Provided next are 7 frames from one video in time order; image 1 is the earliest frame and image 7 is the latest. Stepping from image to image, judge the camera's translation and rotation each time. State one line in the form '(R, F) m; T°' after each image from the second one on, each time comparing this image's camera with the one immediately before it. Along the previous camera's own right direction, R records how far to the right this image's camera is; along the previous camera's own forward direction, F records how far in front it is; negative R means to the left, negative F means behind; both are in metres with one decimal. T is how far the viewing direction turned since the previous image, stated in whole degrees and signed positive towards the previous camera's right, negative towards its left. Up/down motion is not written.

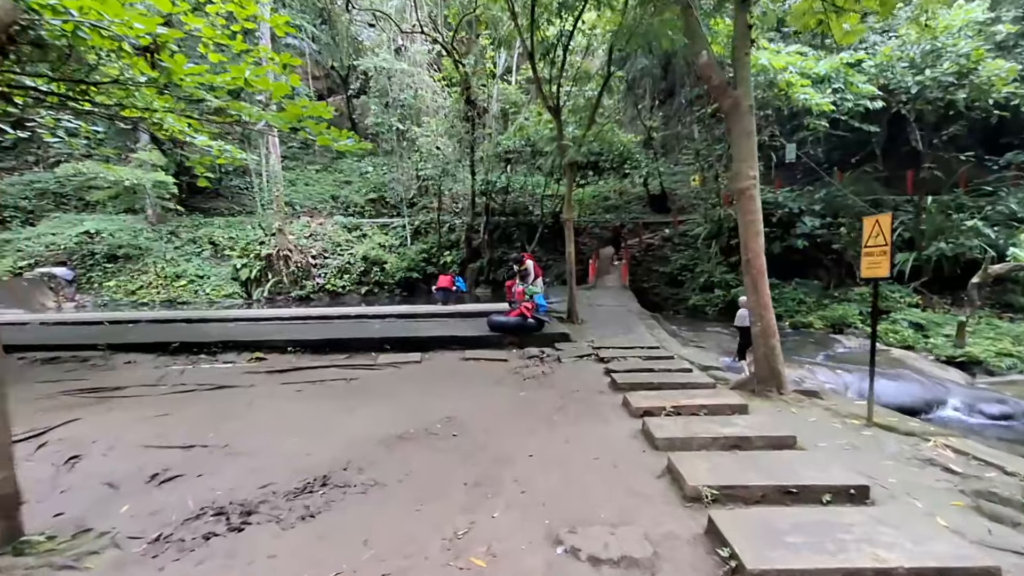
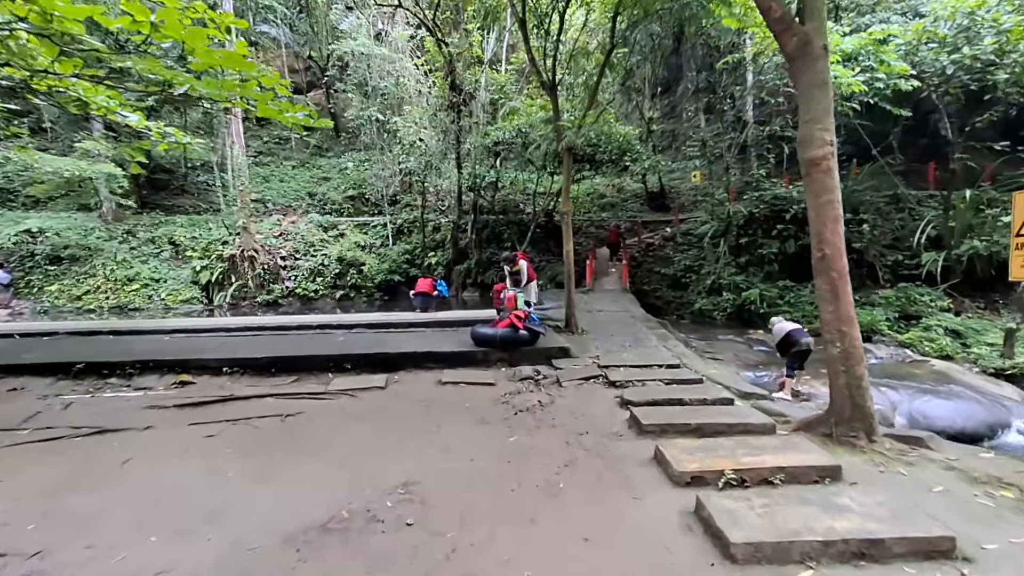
(0.0, +1.2) m; +1°
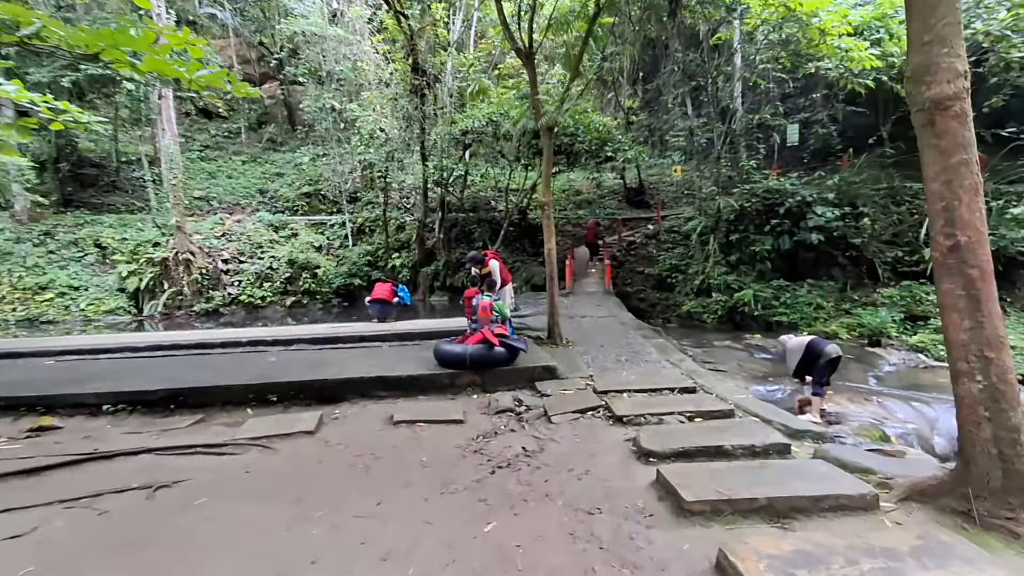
(0.0, +1.2) m; +3°
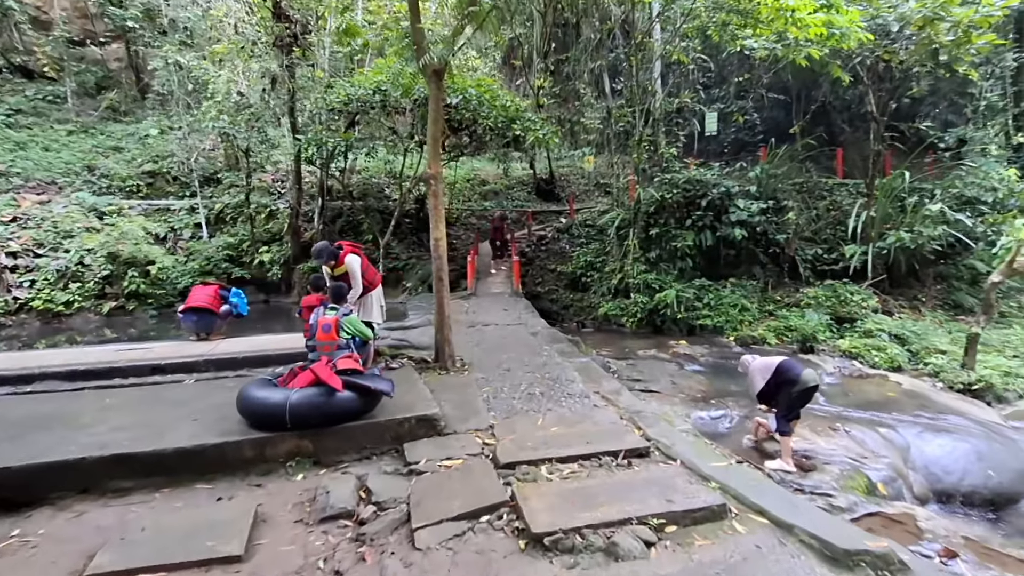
(+0.3, +1.7) m; +10°
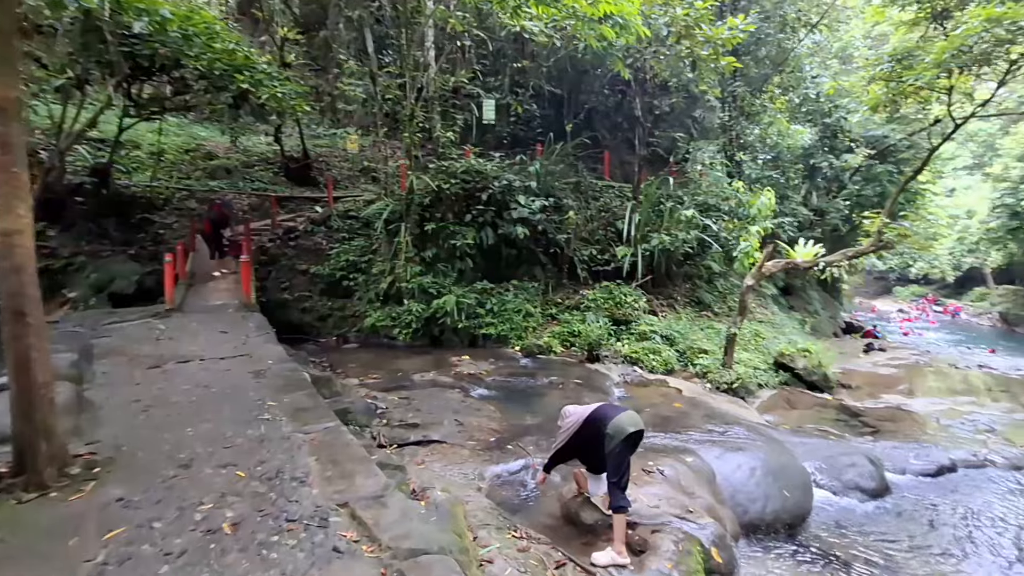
(+0.4, +1.6) m; +25°
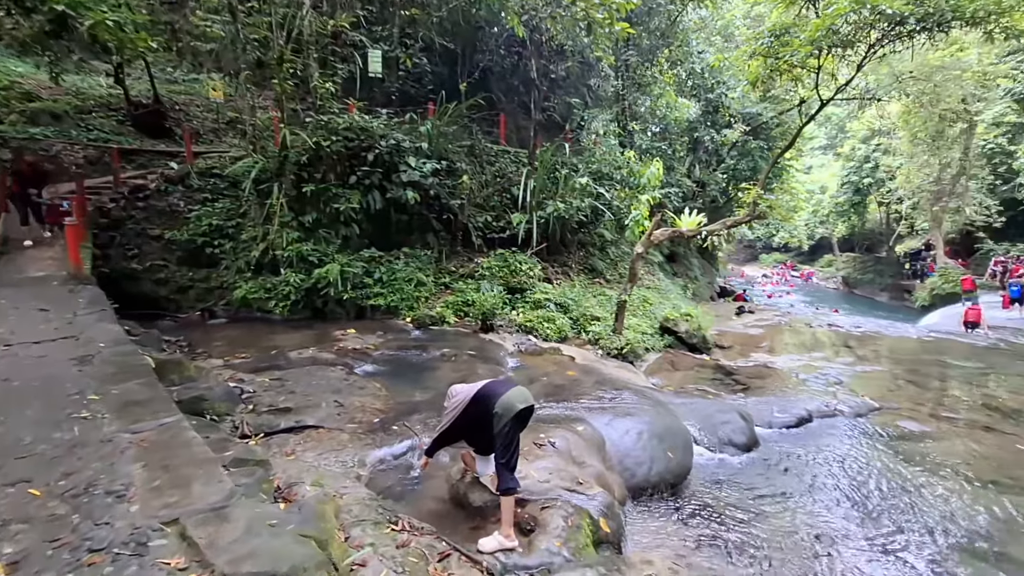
(+0.1, +0.3) m; +11°
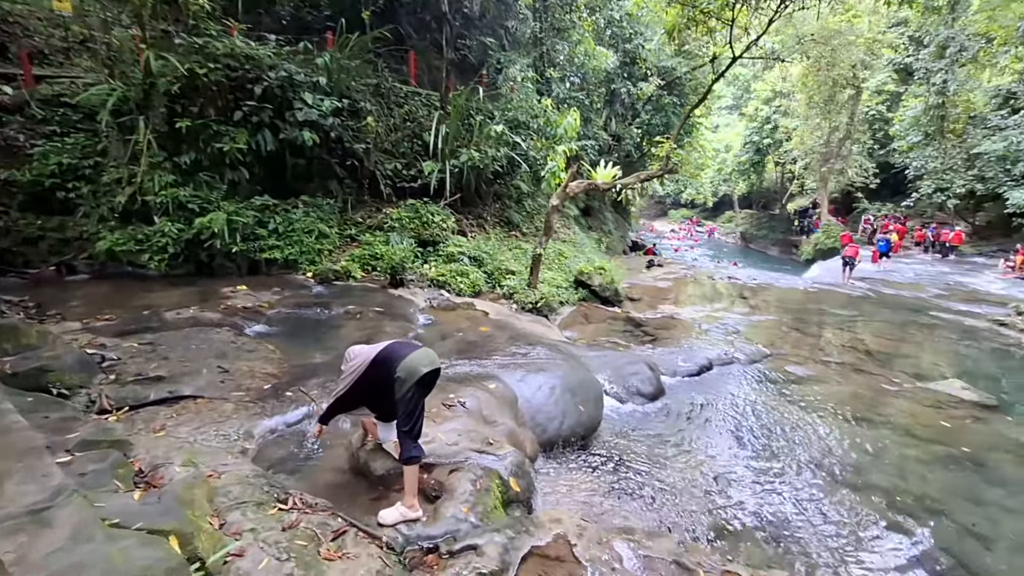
(+0.1, +0.2) m; +9°
